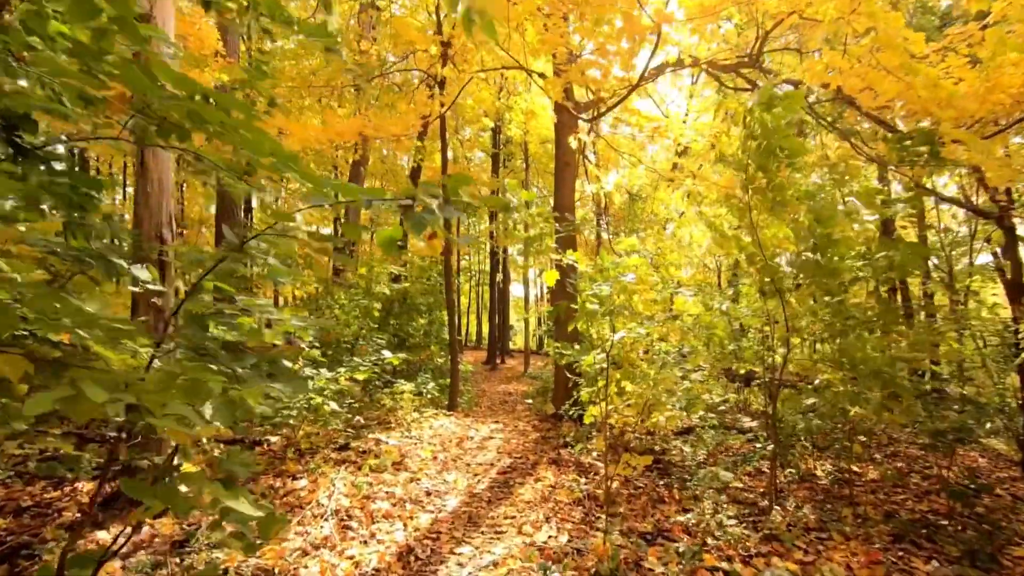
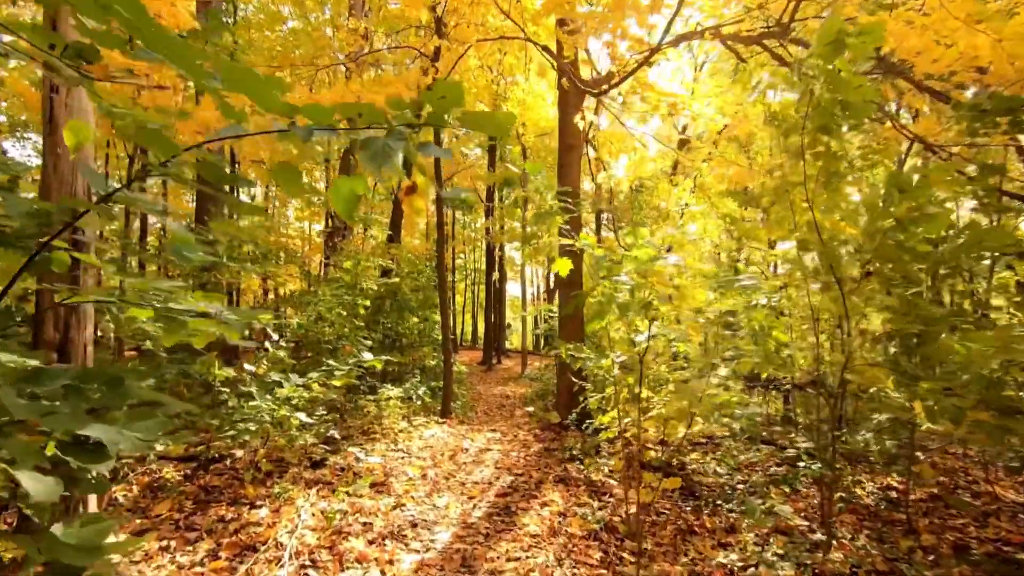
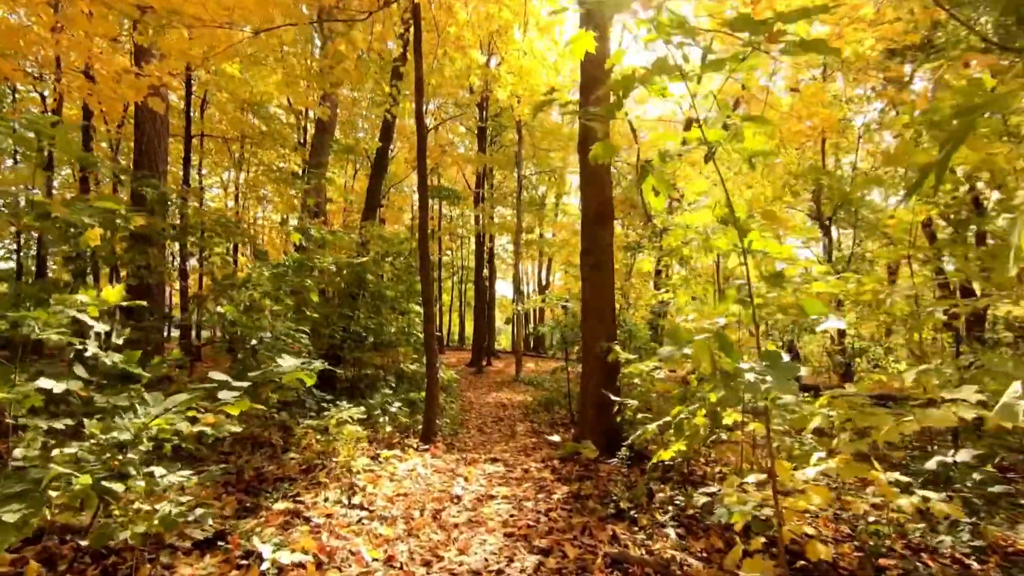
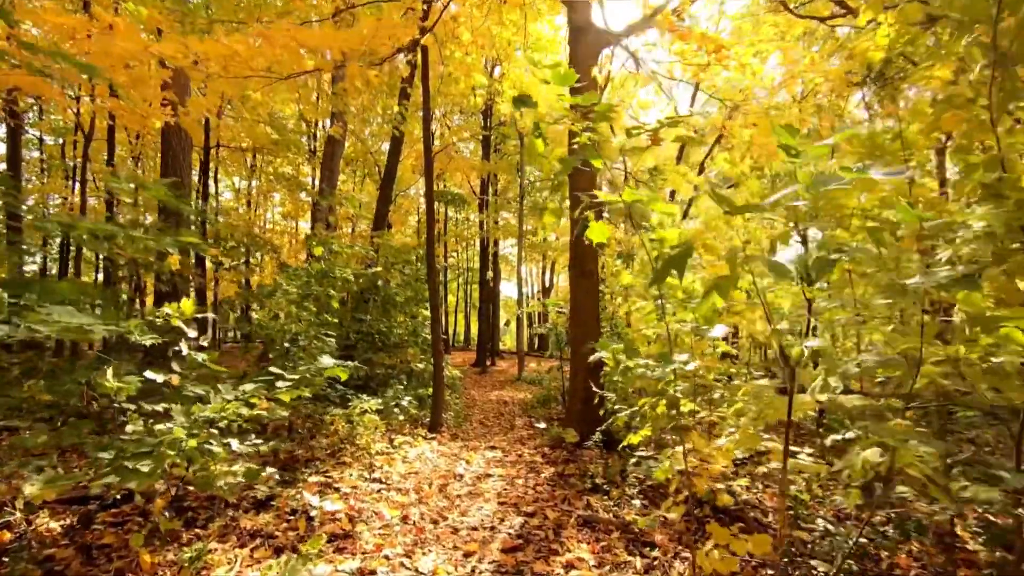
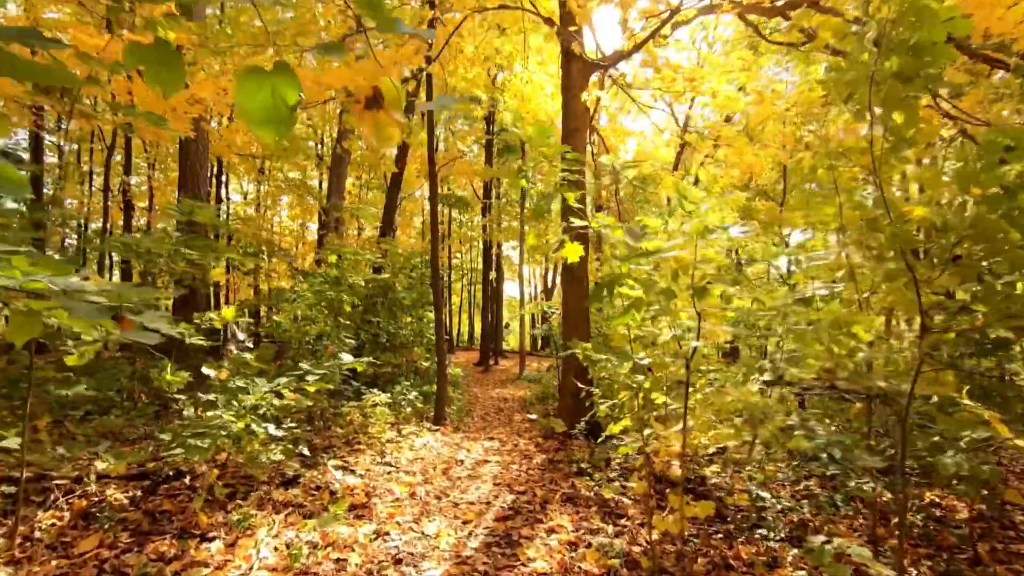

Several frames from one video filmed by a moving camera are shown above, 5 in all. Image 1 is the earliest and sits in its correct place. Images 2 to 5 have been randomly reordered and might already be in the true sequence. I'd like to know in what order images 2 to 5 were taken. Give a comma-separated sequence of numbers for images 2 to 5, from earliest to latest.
2, 5, 4, 3
